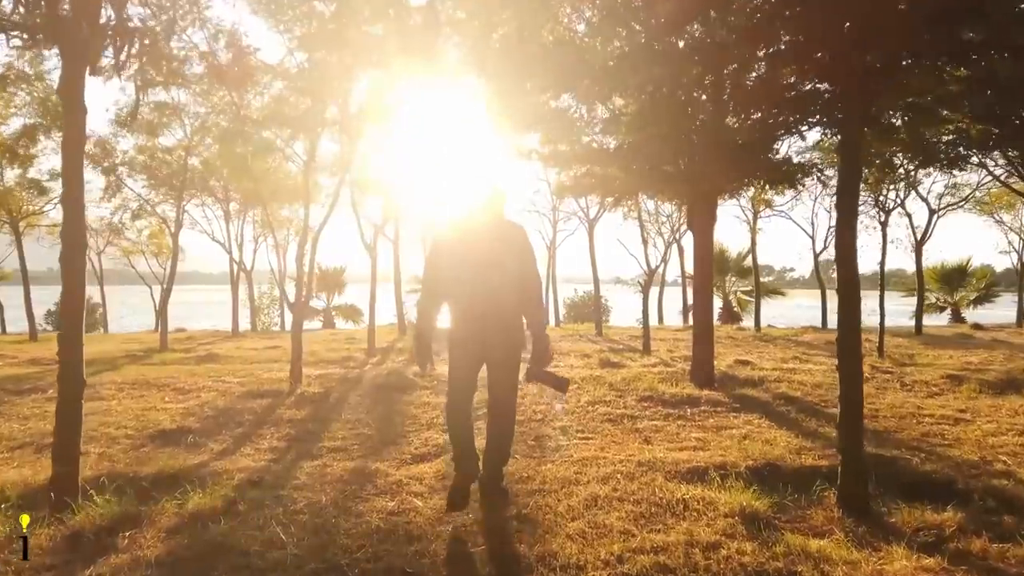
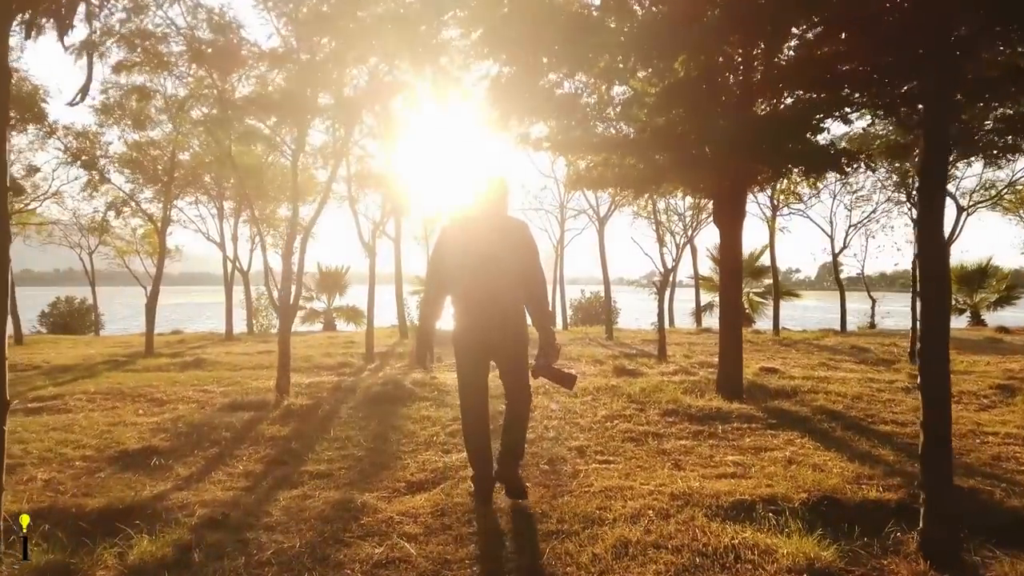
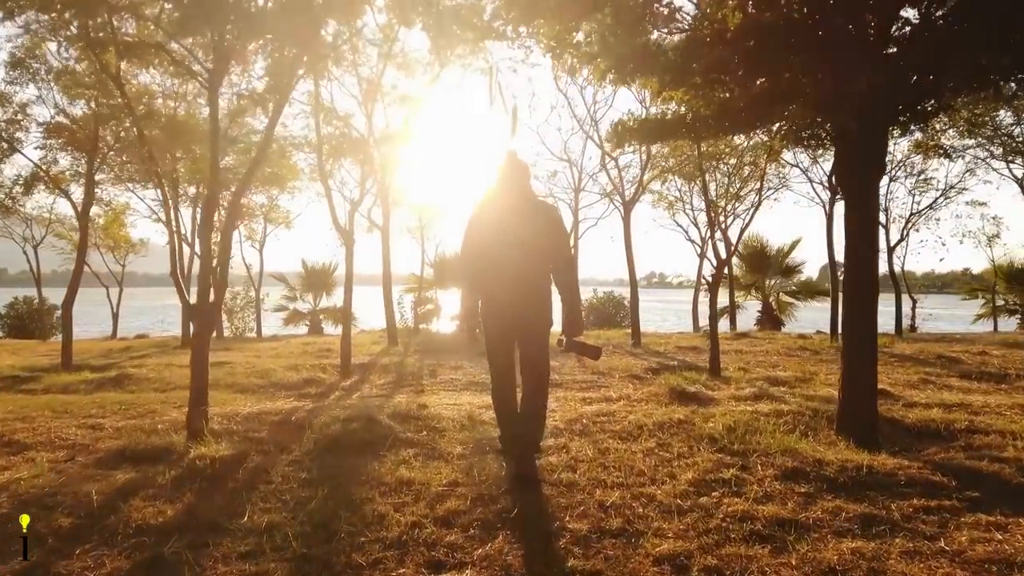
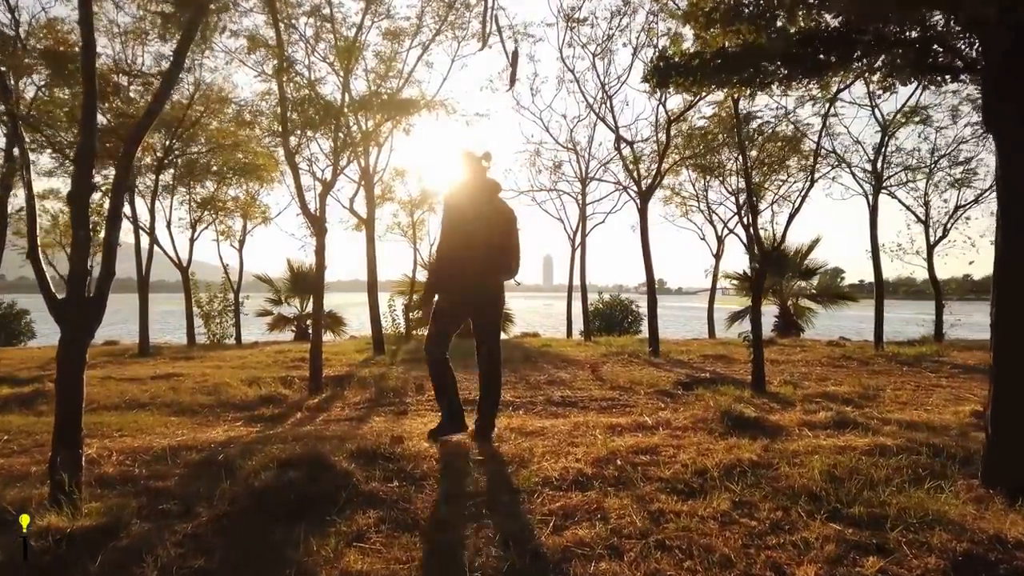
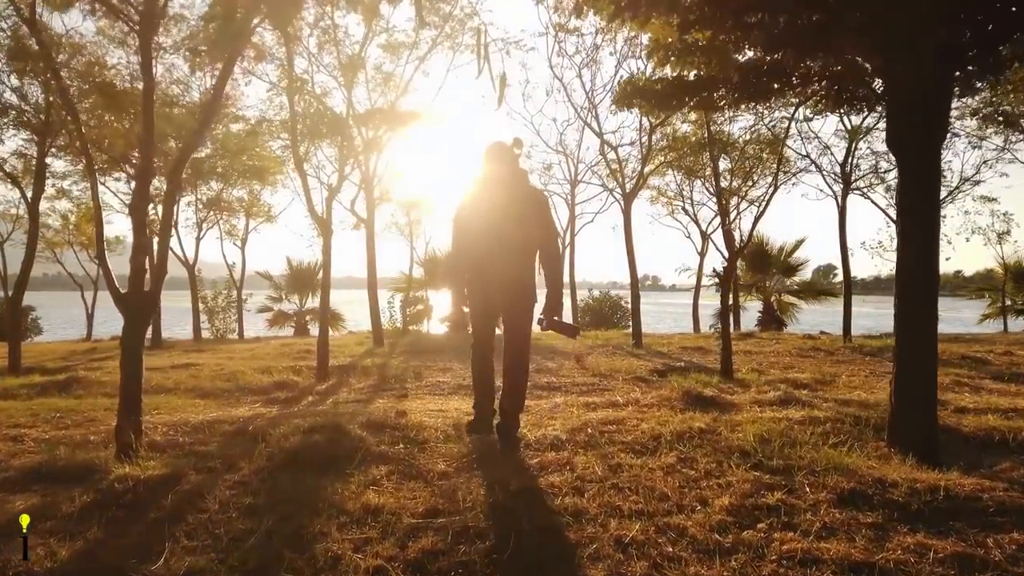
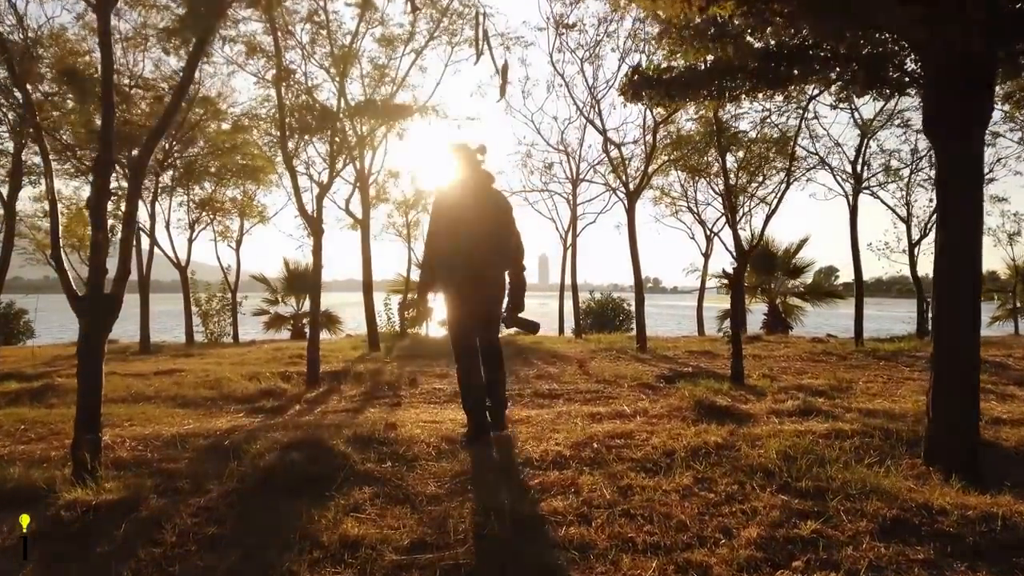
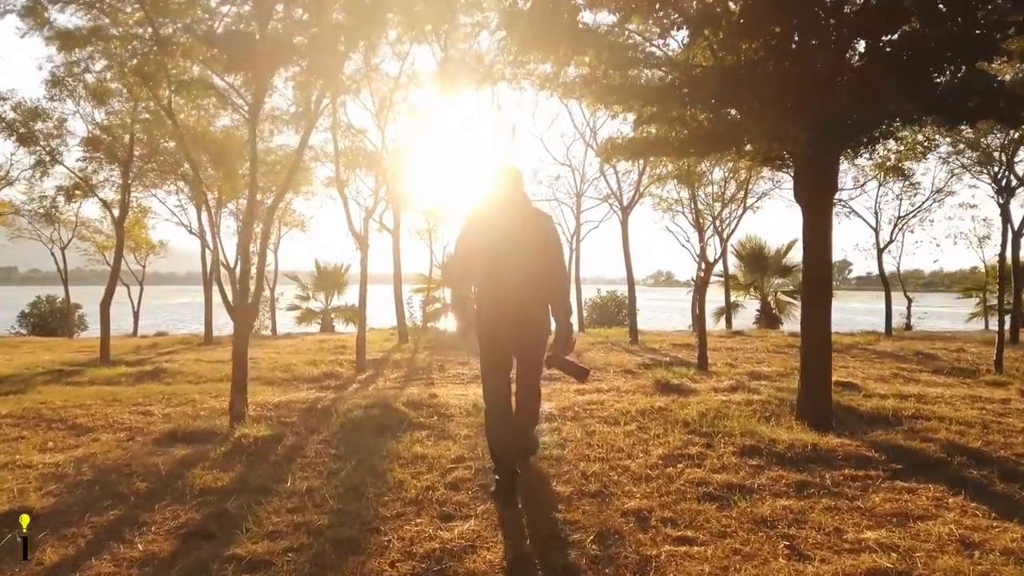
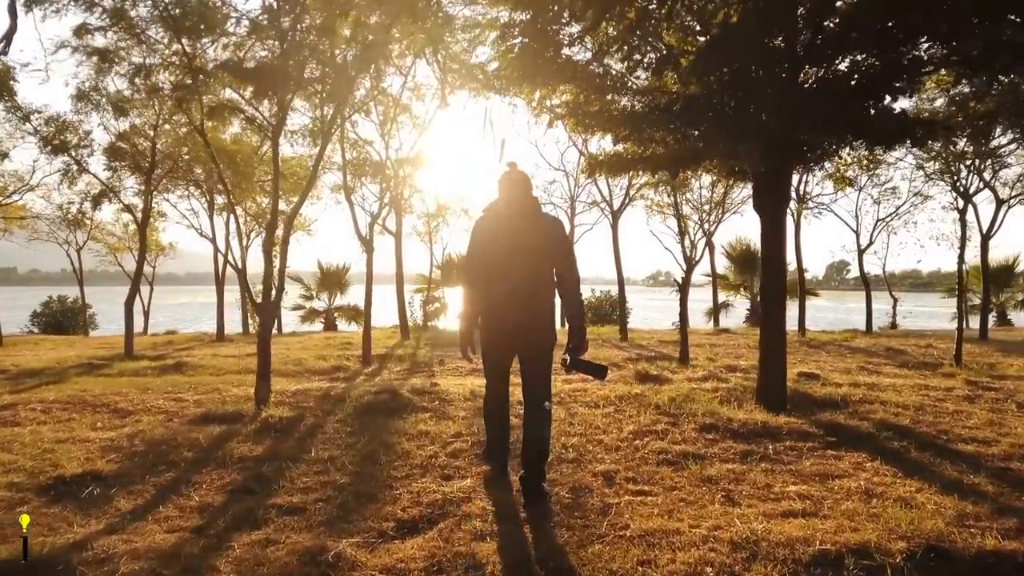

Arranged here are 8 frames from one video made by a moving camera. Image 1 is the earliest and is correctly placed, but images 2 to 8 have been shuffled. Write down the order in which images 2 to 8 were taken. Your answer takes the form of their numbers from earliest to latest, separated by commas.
2, 8, 7, 3, 5, 6, 4
